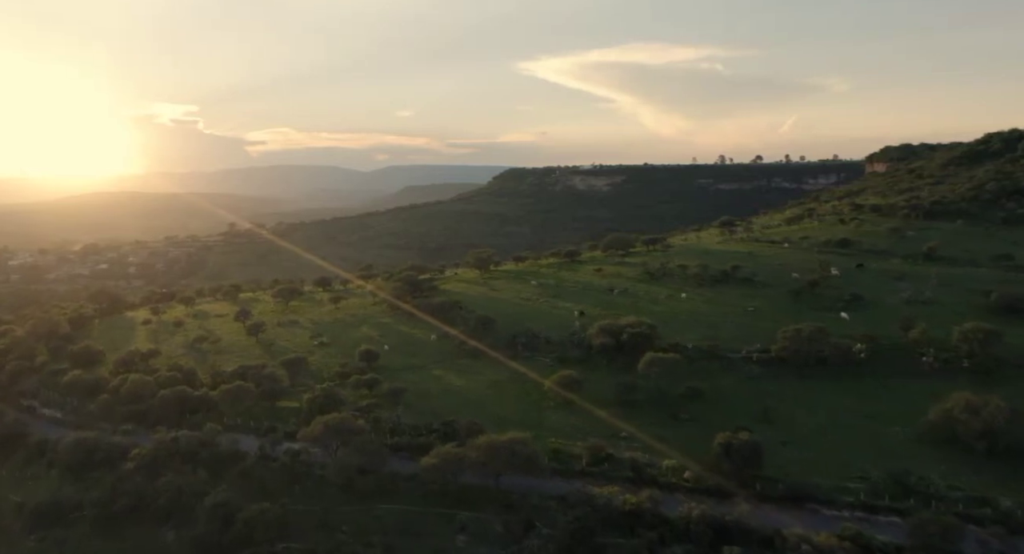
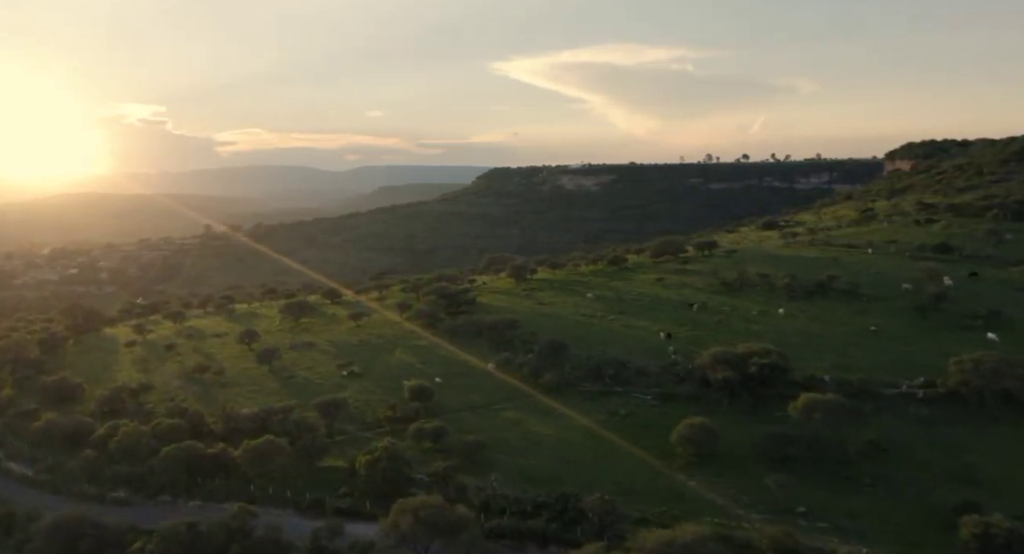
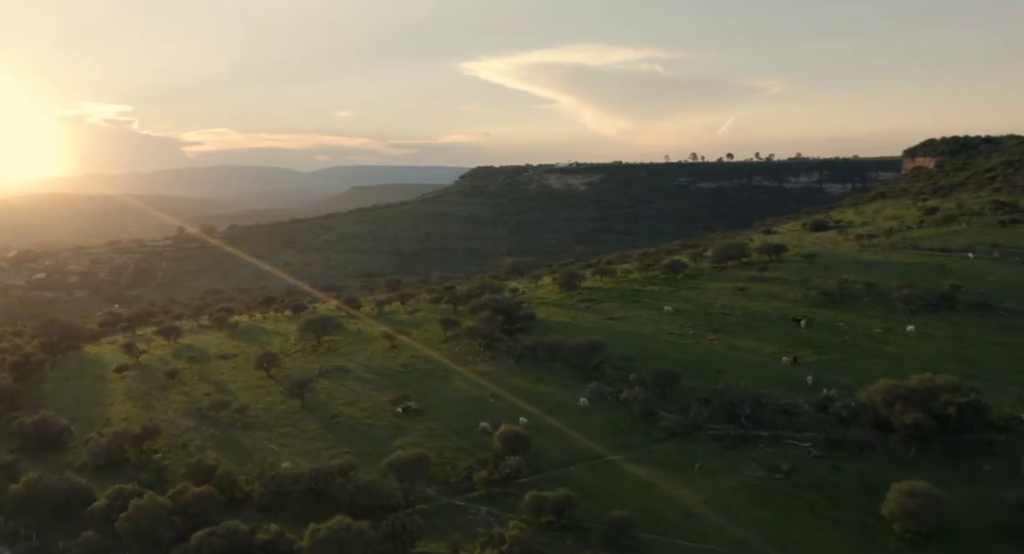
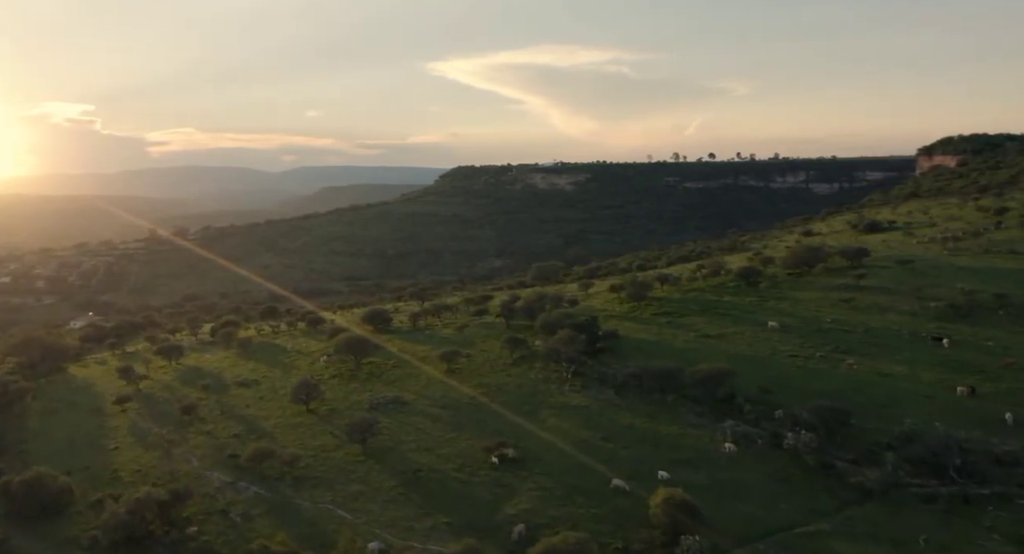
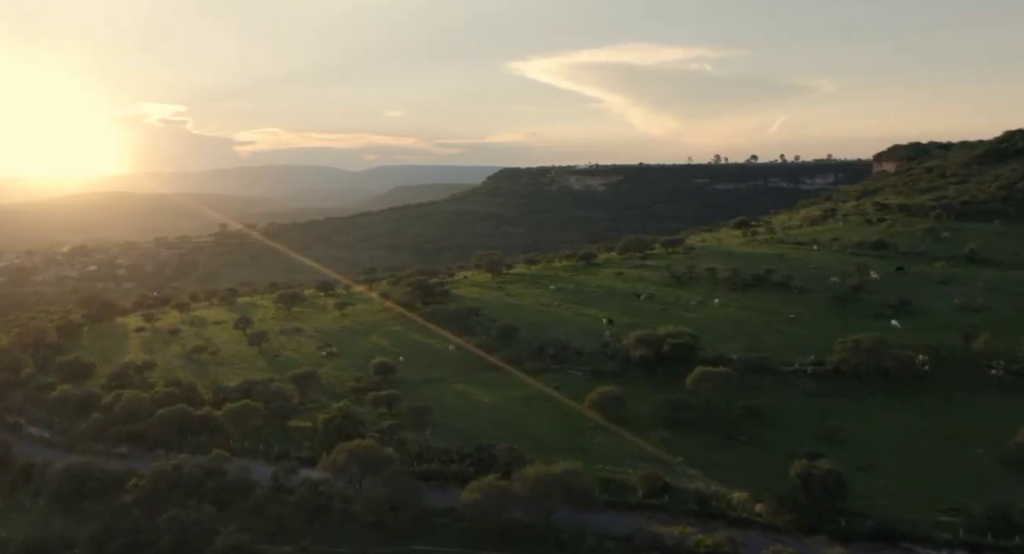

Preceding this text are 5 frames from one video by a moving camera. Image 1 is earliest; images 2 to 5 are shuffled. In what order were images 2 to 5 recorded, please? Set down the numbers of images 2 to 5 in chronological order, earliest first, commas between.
5, 2, 3, 4
